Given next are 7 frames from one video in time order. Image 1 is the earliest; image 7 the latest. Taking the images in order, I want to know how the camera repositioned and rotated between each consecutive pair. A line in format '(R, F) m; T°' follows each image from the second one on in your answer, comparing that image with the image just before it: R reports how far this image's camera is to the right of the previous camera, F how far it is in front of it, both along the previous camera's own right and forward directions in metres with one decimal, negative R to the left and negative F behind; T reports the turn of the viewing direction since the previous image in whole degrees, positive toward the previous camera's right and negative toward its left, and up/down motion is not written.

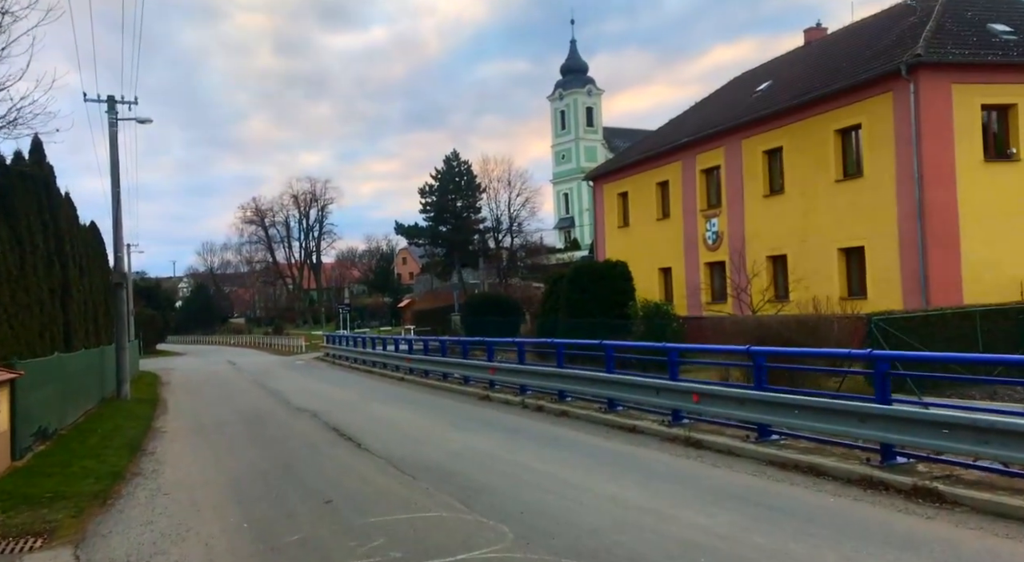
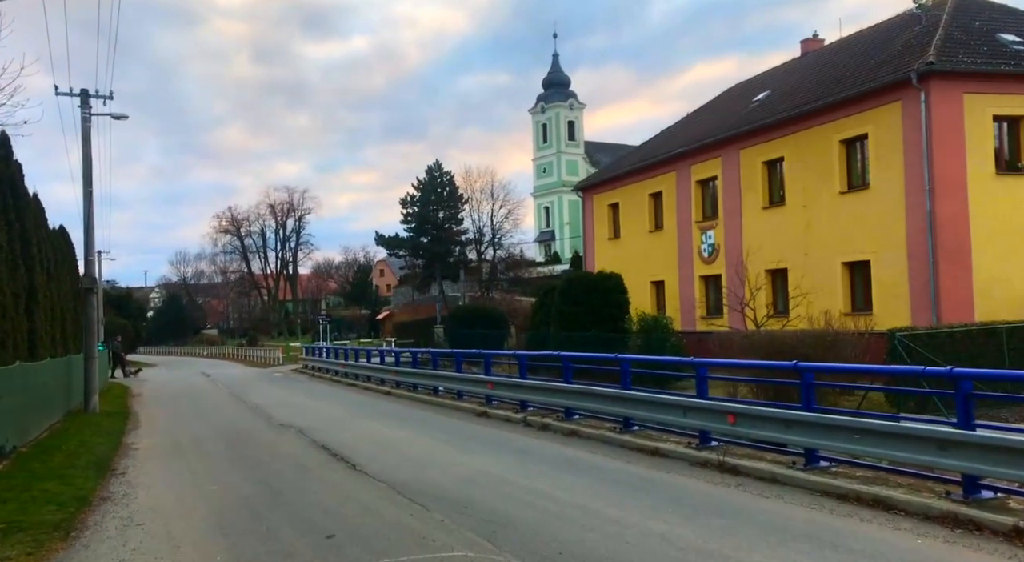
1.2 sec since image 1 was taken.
(-0.5, +1.0) m; +2°
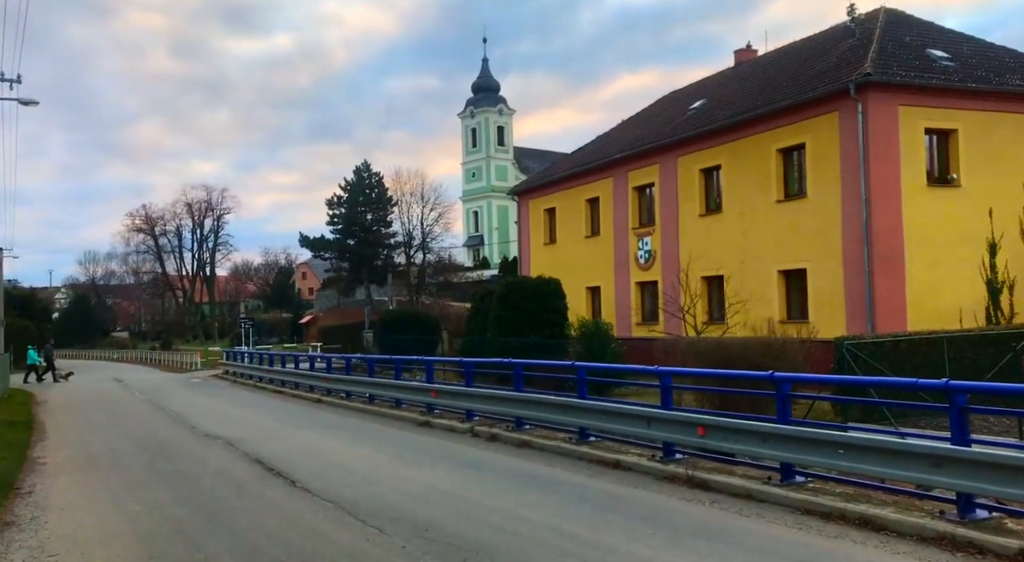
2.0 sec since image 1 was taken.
(-0.4, +0.6) m; +5°
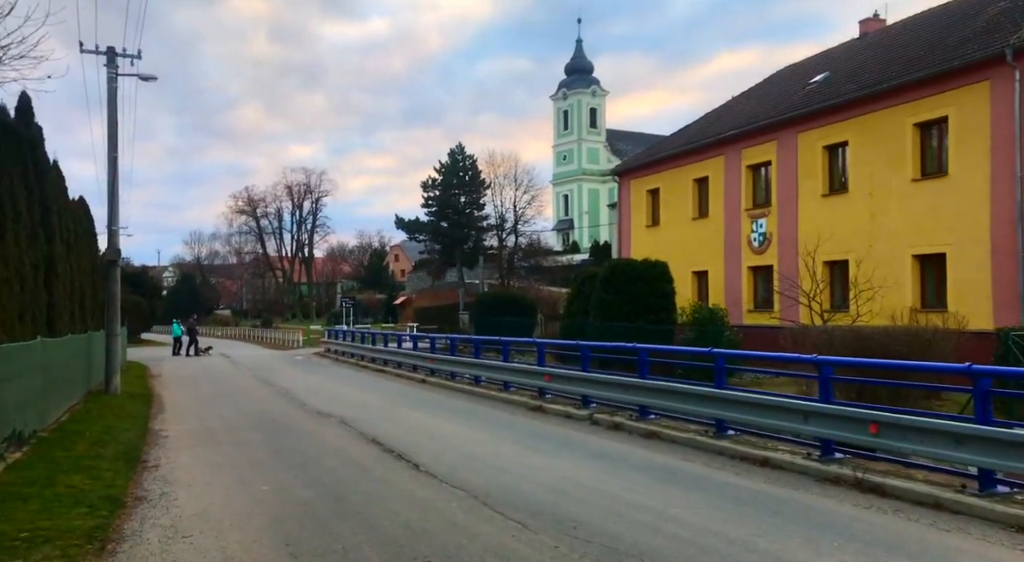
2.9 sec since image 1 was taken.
(-0.6, +0.7) m; -6°
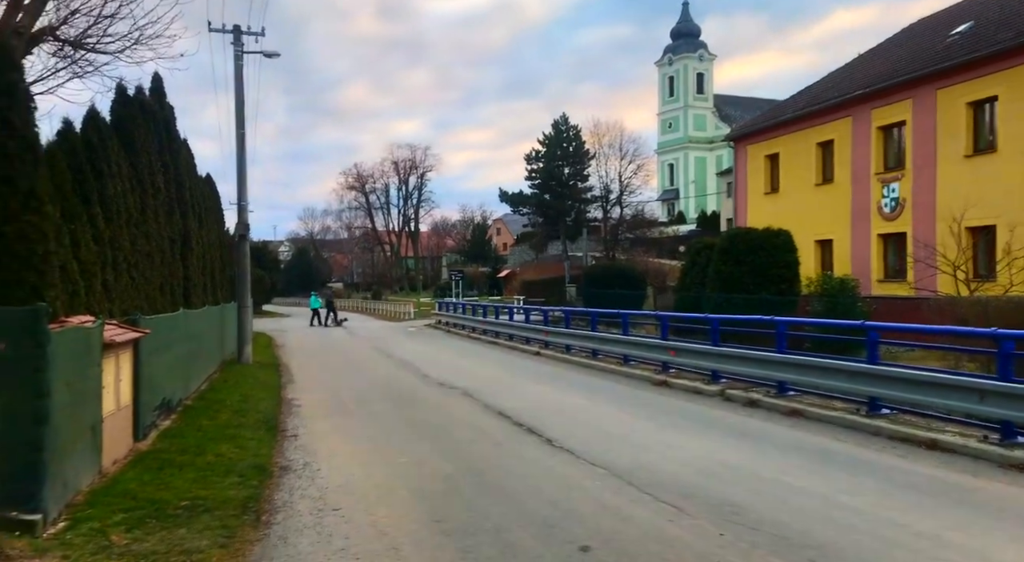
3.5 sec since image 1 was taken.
(-0.4, +0.3) m; -7°
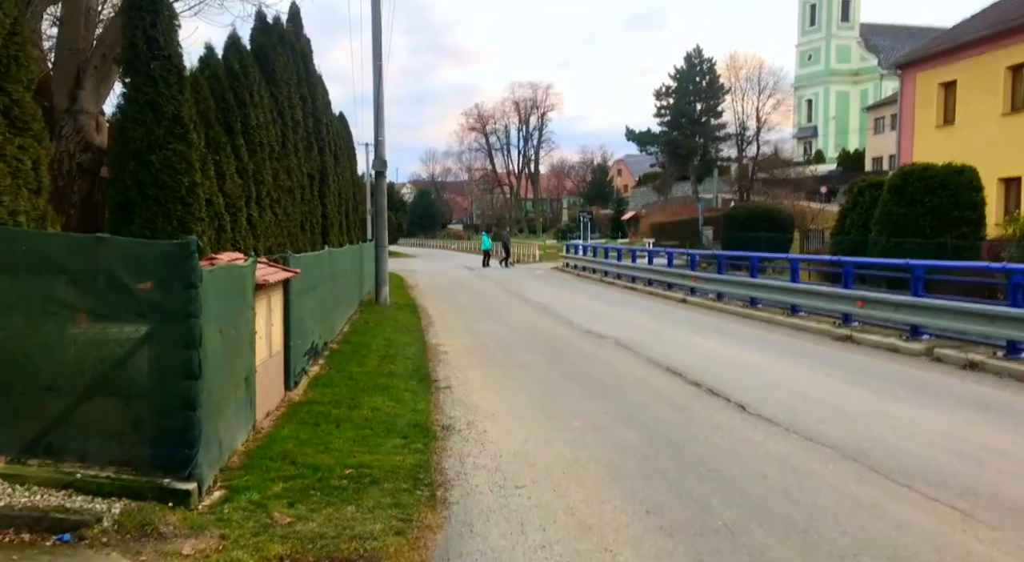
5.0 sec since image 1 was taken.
(-0.7, +1.2) m; -8°
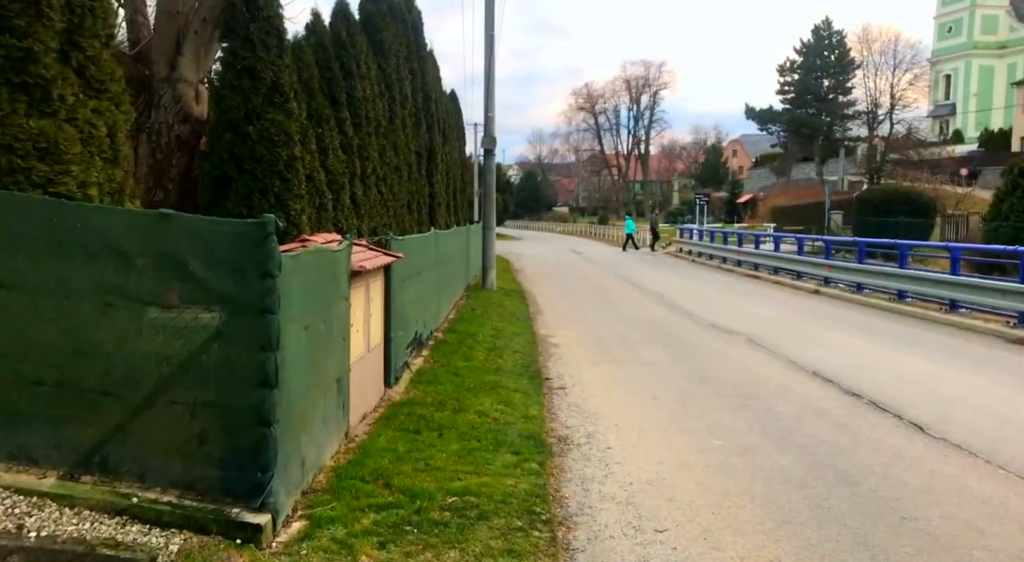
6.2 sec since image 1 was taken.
(-0.2, +1.1) m; -7°
